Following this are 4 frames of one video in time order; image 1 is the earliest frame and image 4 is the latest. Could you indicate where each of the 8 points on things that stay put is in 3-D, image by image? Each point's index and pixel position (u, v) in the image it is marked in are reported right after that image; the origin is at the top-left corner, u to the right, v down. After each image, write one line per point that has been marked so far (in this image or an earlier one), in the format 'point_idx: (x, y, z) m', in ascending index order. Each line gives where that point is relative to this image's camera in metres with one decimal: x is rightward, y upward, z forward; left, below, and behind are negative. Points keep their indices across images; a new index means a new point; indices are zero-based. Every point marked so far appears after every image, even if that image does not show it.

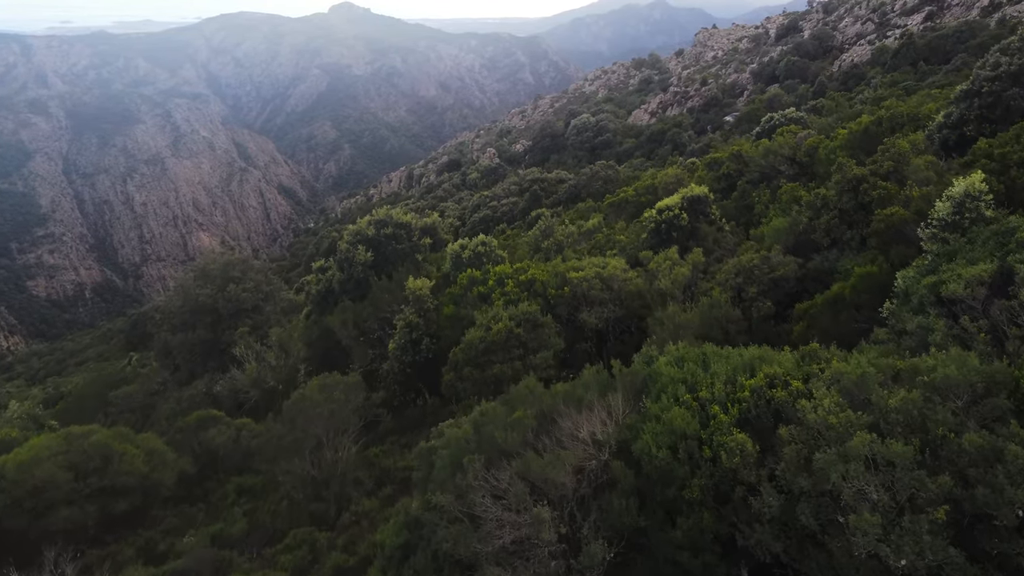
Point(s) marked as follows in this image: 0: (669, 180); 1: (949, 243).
0: (+3.4, +2.4, +17.8) m
1: (+3.2, +0.3, +6.0) m
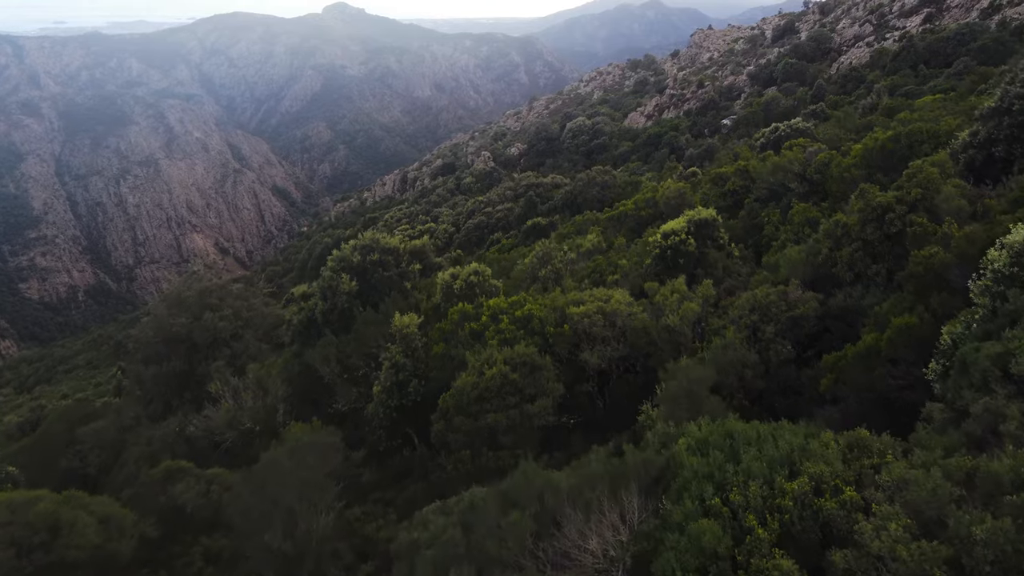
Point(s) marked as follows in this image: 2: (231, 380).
0: (+3.3, +2.0, +17.0) m
1: (+3.2, -0.1, +5.3) m
2: (-3.8, -1.2, +11.1) m
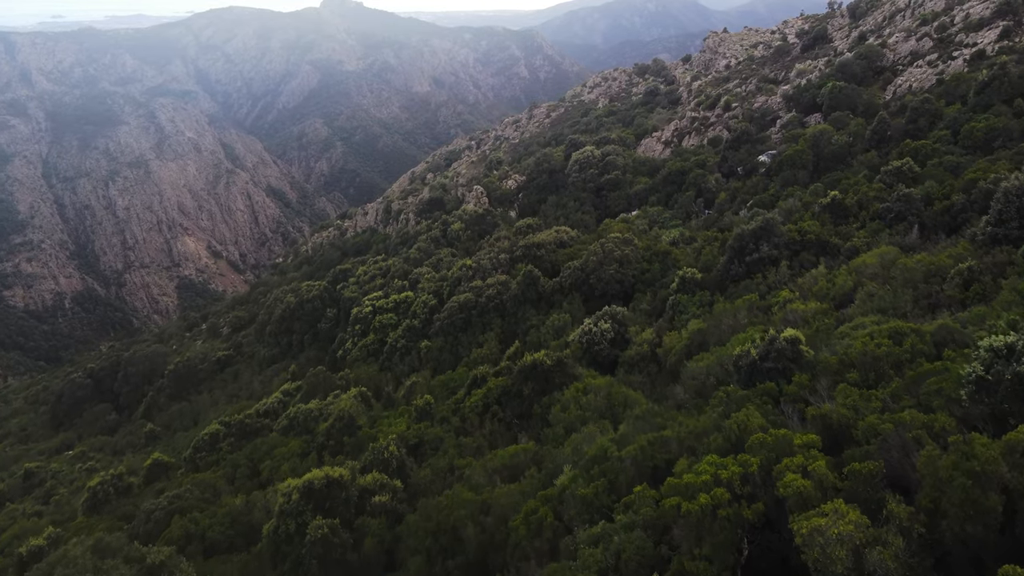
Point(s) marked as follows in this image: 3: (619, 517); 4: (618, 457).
0: (+3.1, -2.5, +7.8) m
1: (+2.9, -4.6, -3.9) m
2: (-4.1, -5.7, +1.9) m
3: (+1.4, -3.1, +11.0) m
4: (+1.7, -2.7, +12.9) m
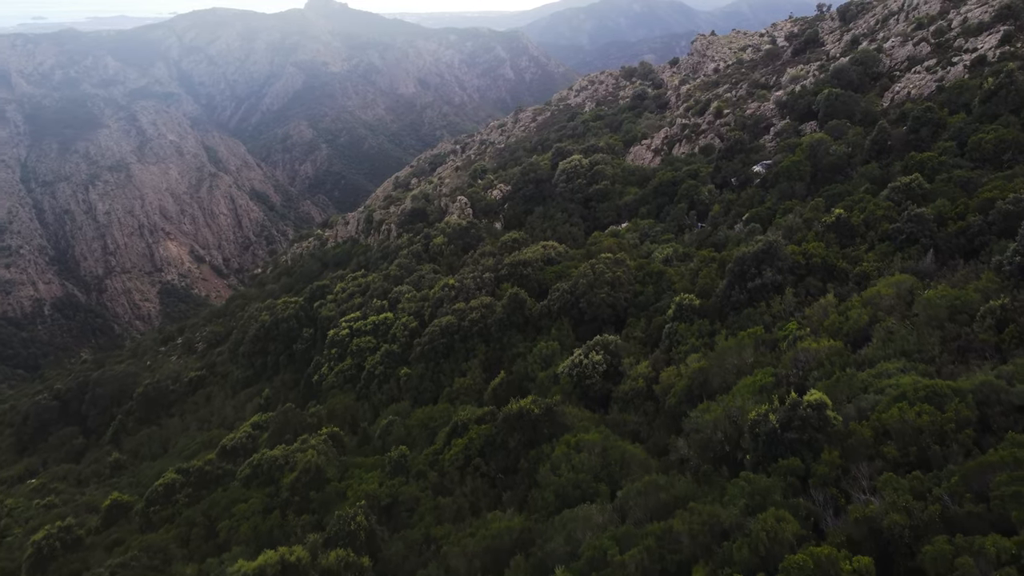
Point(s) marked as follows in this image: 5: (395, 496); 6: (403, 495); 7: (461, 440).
0: (+2.9, -3.4, +5.8) m
1: (+3.0, -5.5, -5.9) m
2: (-4.1, -6.7, -0.2) m
3: (+1.2, -4.0, +8.9) m
4: (+1.4, -3.6, +10.9) m
5: (-2.6, -4.7, +18.5) m
6: (-2.4, -4.7, +18.4) m
7: (-1.2, -3.7, +20.0) m
